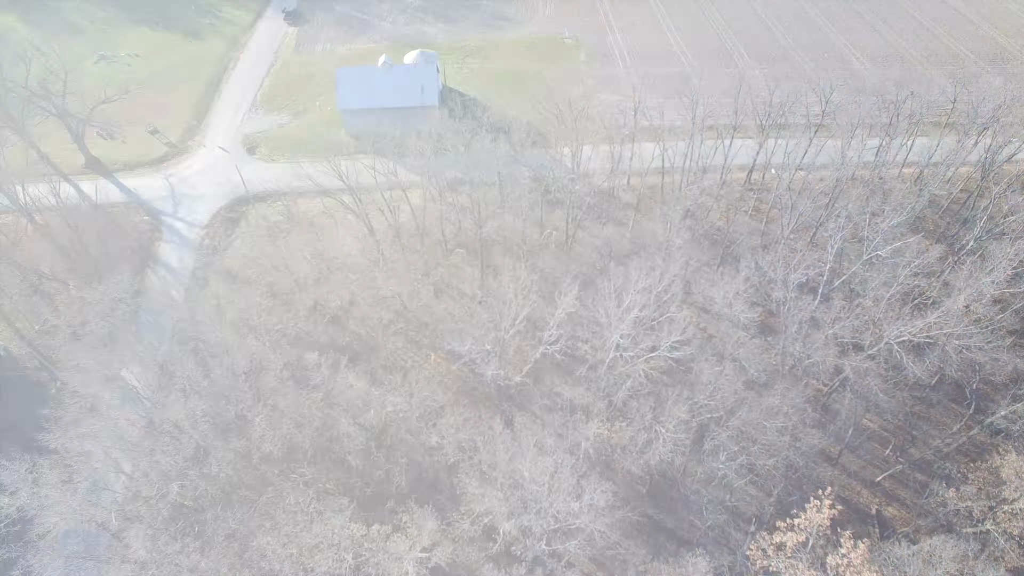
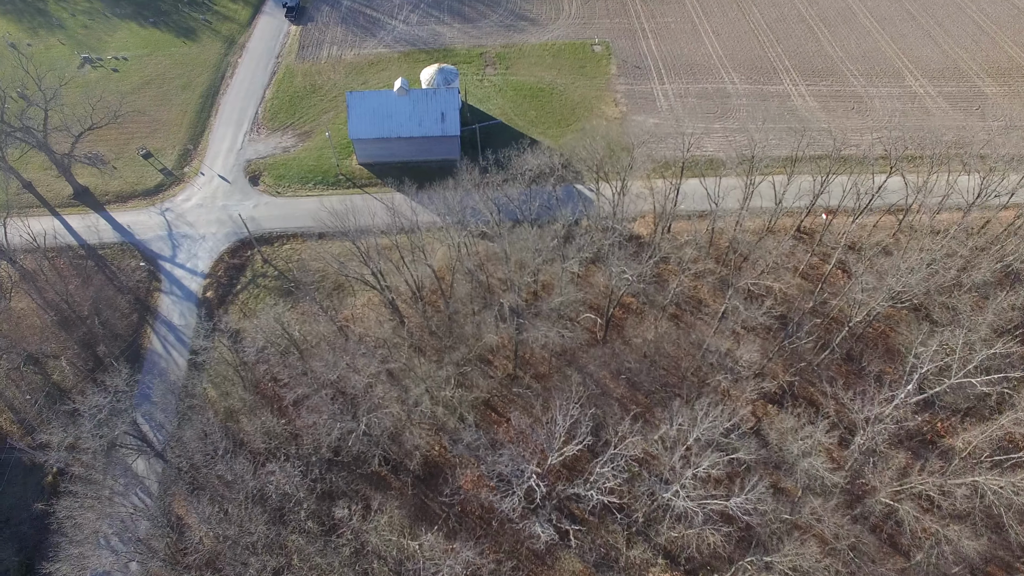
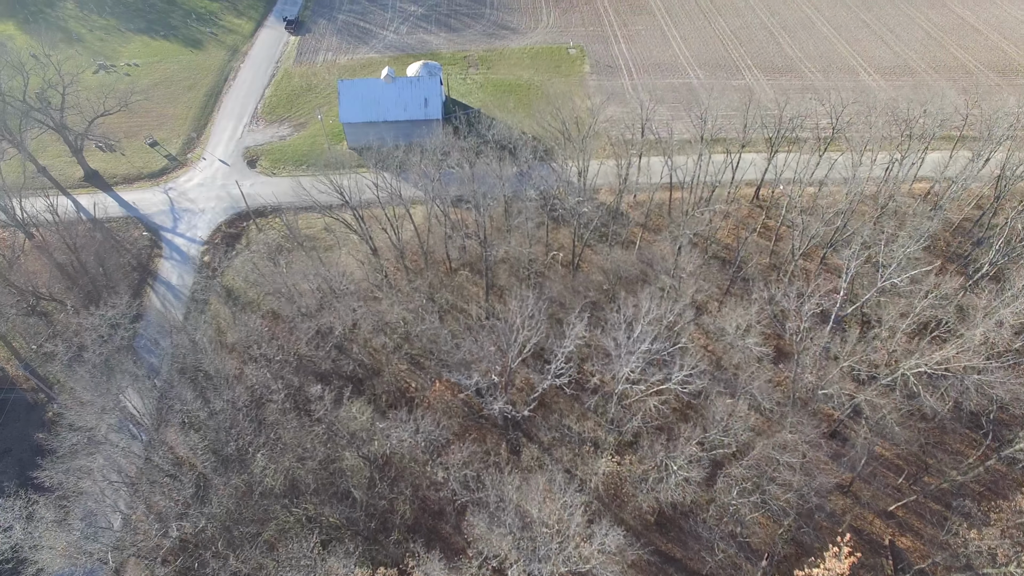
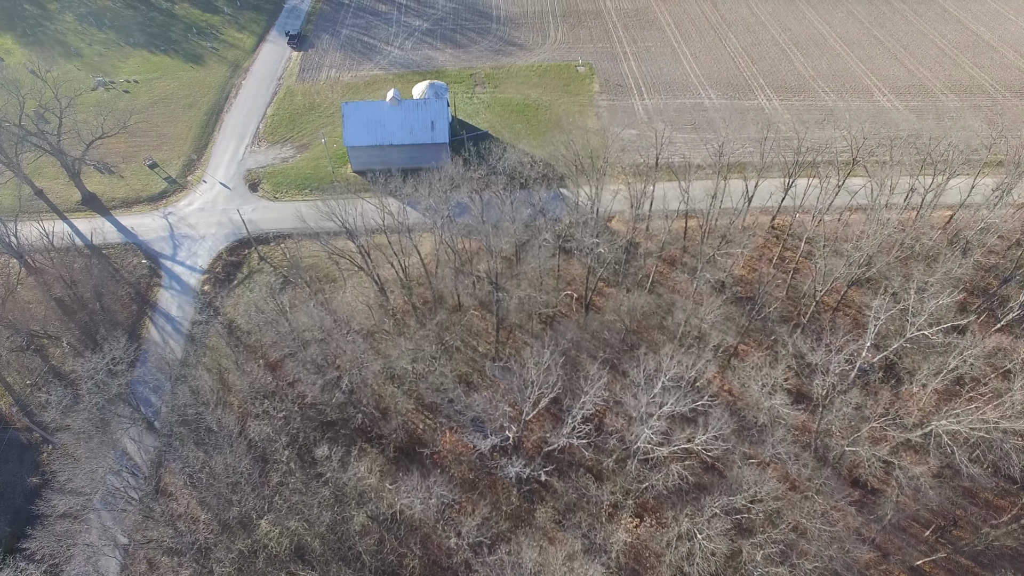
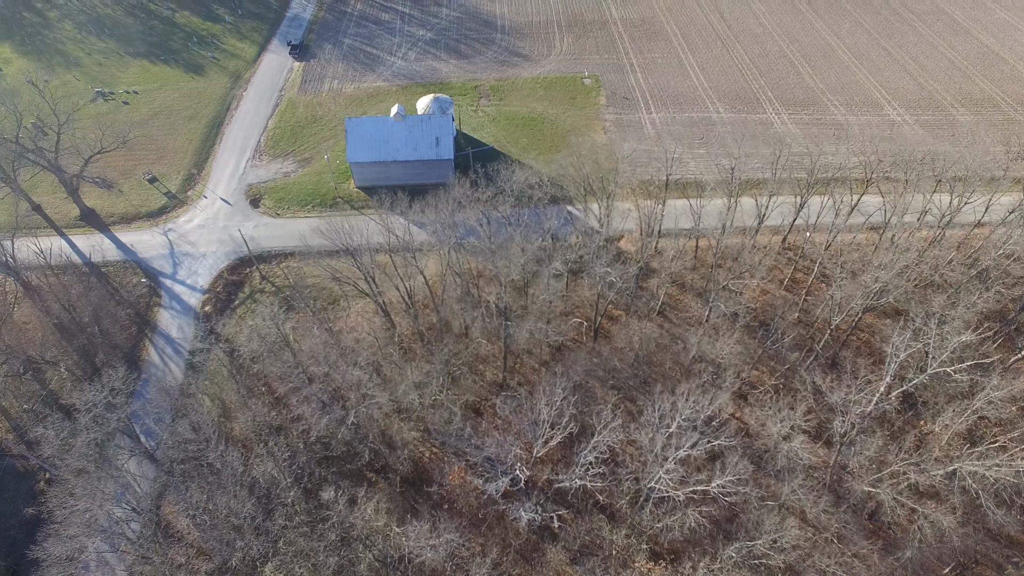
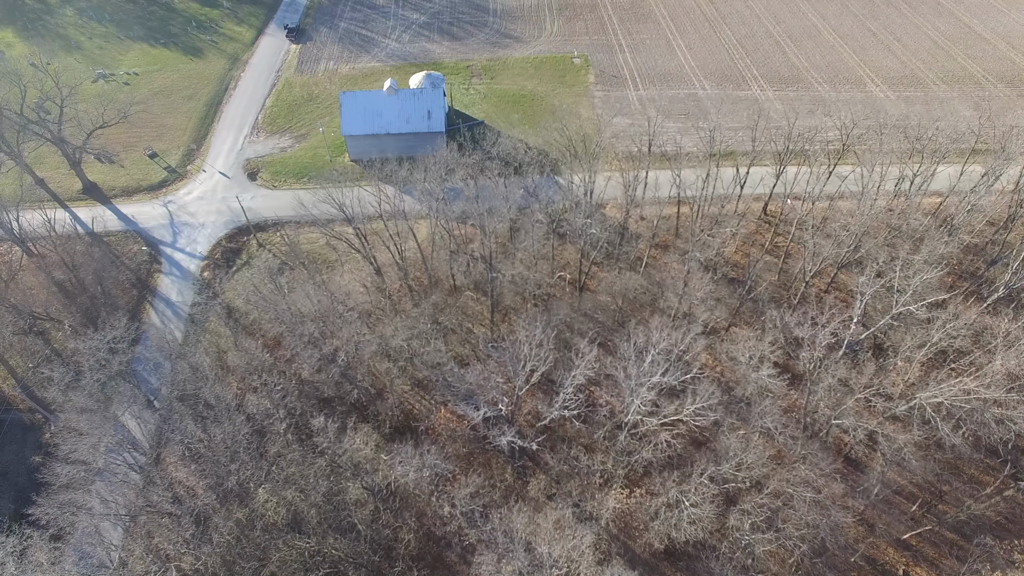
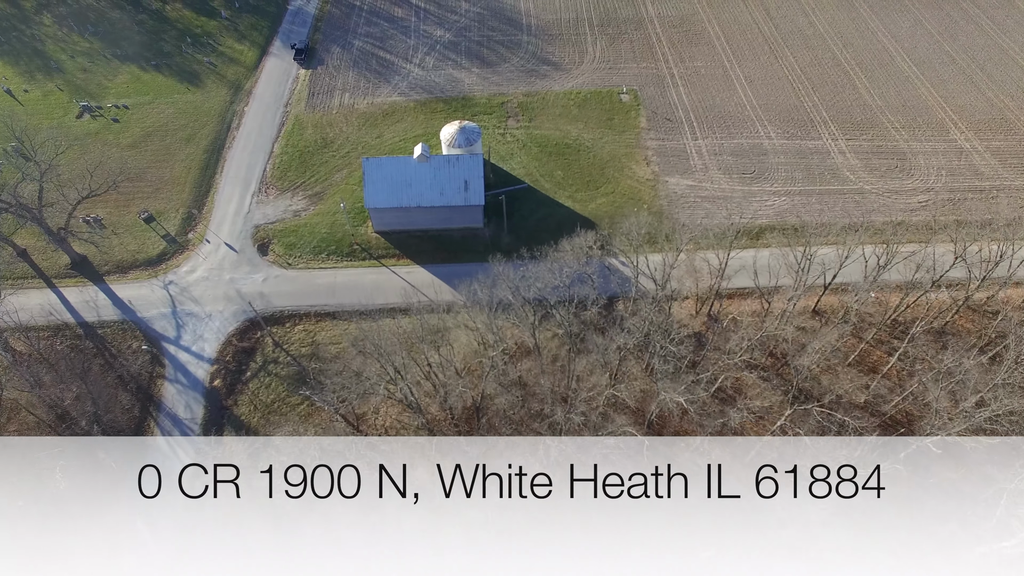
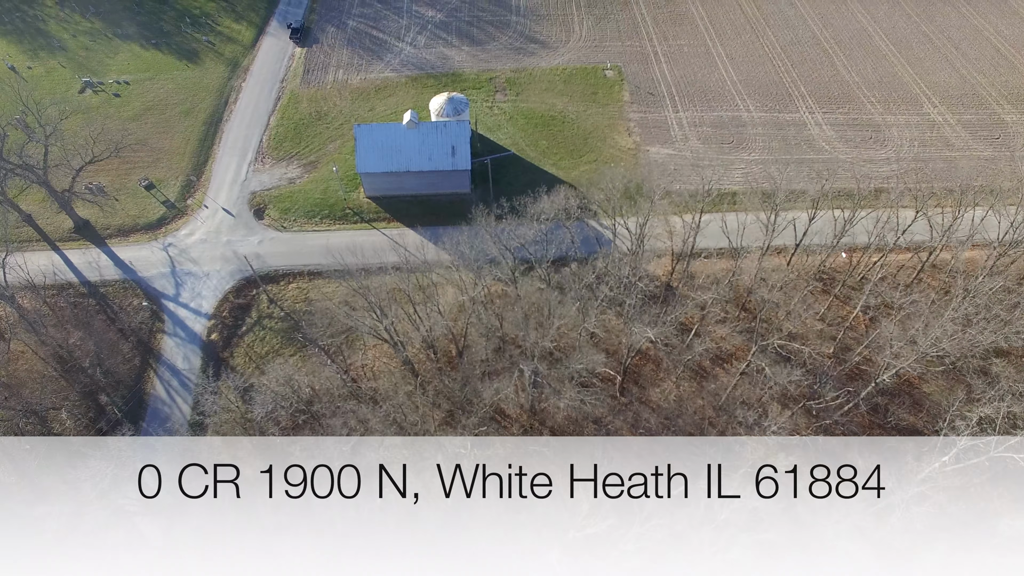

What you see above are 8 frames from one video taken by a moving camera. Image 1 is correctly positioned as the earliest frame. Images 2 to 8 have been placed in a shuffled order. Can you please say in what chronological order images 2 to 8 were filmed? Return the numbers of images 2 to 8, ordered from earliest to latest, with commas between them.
3, 6, 4, 5, 2, 8, 7
